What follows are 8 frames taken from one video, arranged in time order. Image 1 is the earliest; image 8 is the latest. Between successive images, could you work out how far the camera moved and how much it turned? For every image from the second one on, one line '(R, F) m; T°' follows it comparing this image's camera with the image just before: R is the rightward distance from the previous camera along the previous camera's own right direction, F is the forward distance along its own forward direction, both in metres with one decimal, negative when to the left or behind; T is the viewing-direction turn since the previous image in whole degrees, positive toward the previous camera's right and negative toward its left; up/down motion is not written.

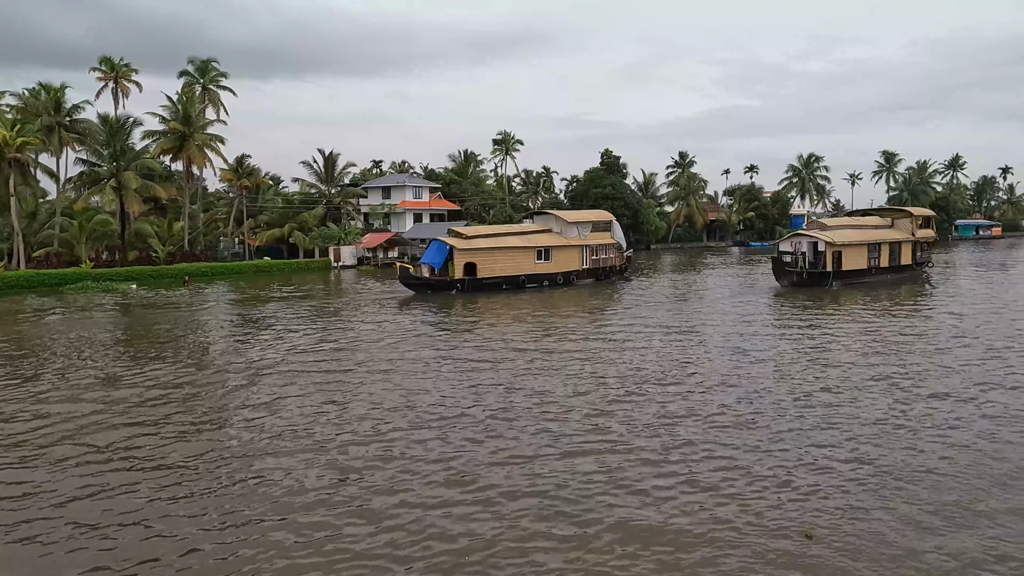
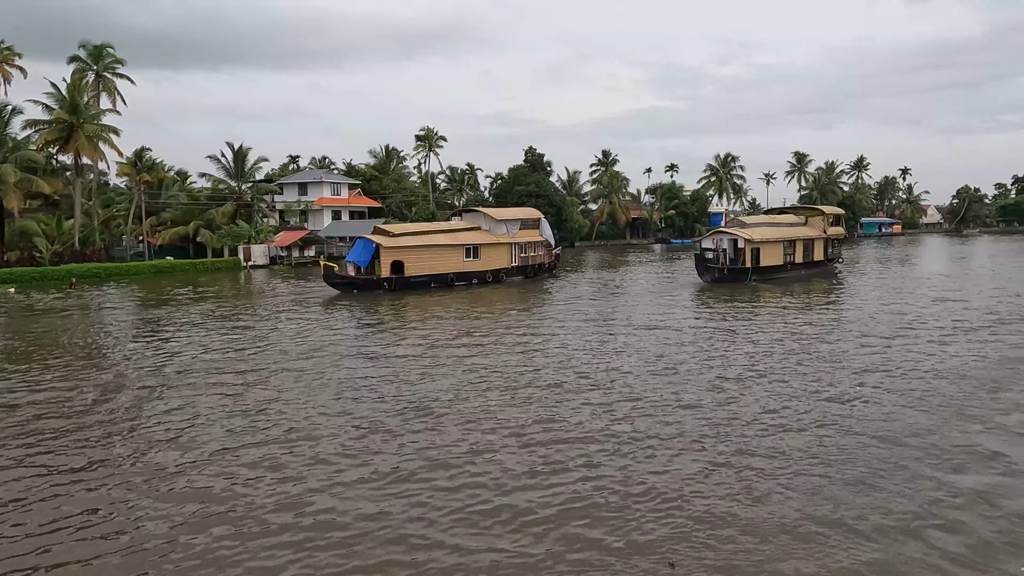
(-0.3, +0.2) m; +7°
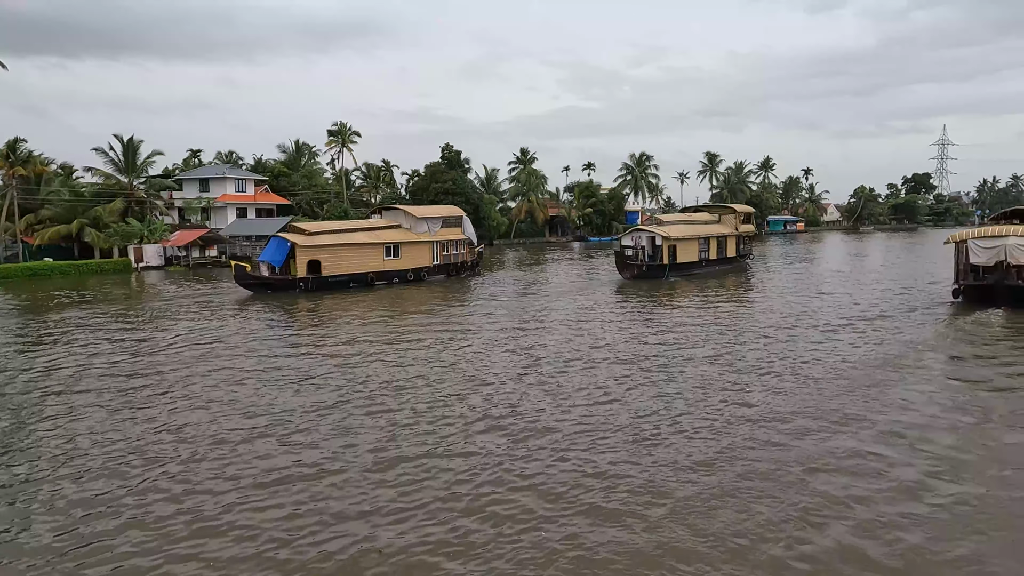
(-0.3, +0.2) m; +7°
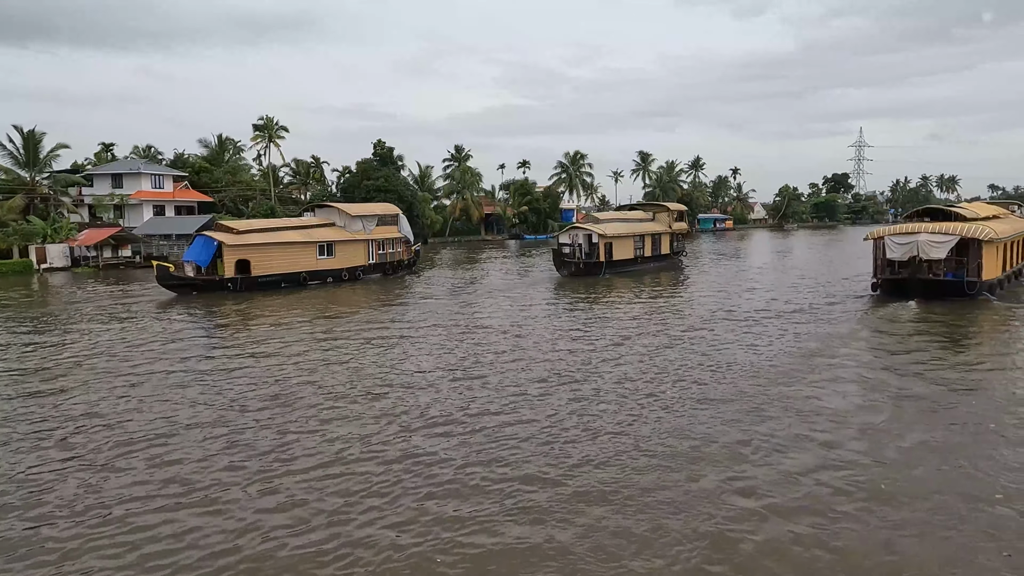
(-0.2, +0.1) m; +6°
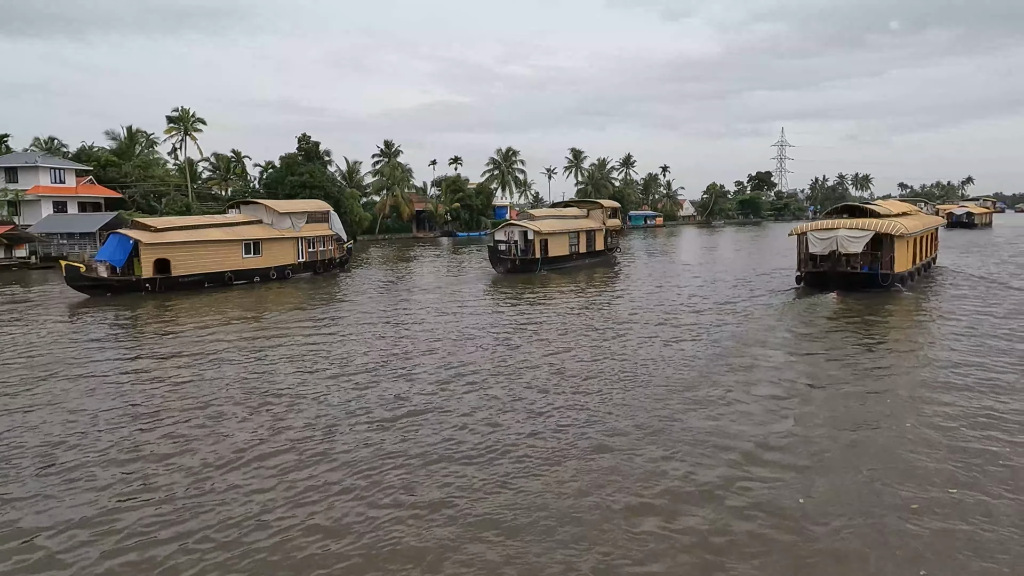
(-0.3, +0.2) m; +6°
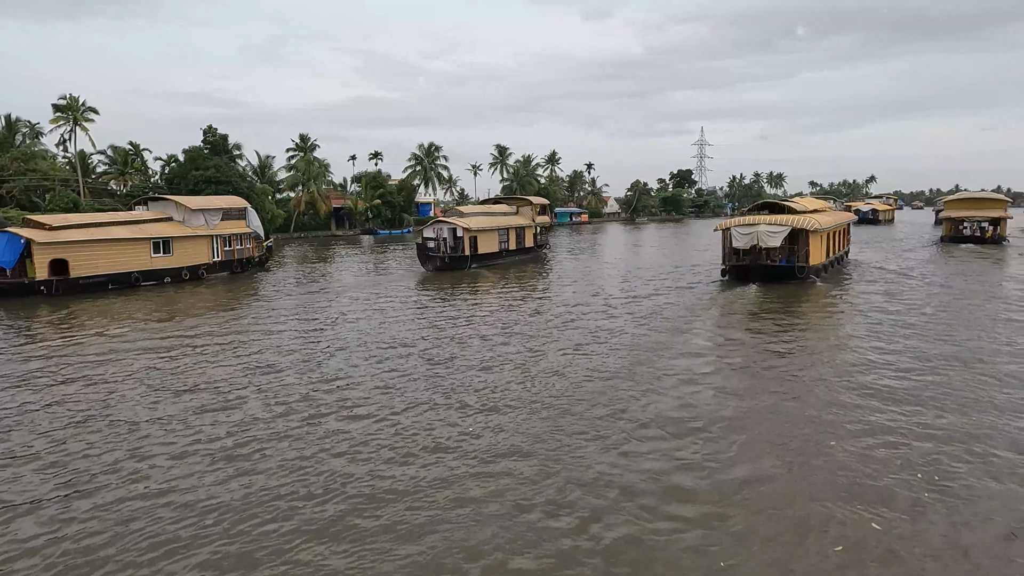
(-0.7, +0.3) m; +8°
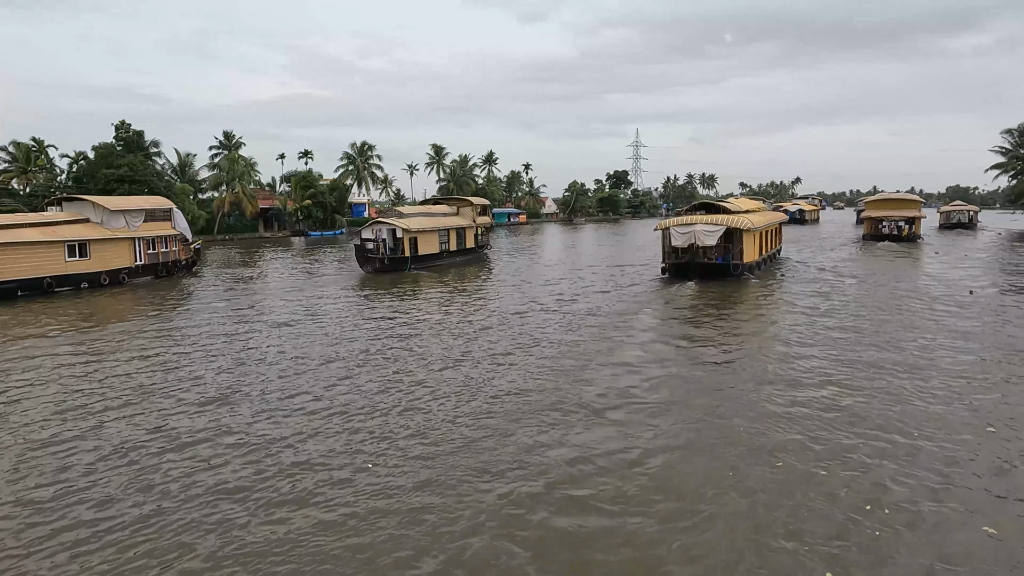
(-0.6, +0.2) m; +7°
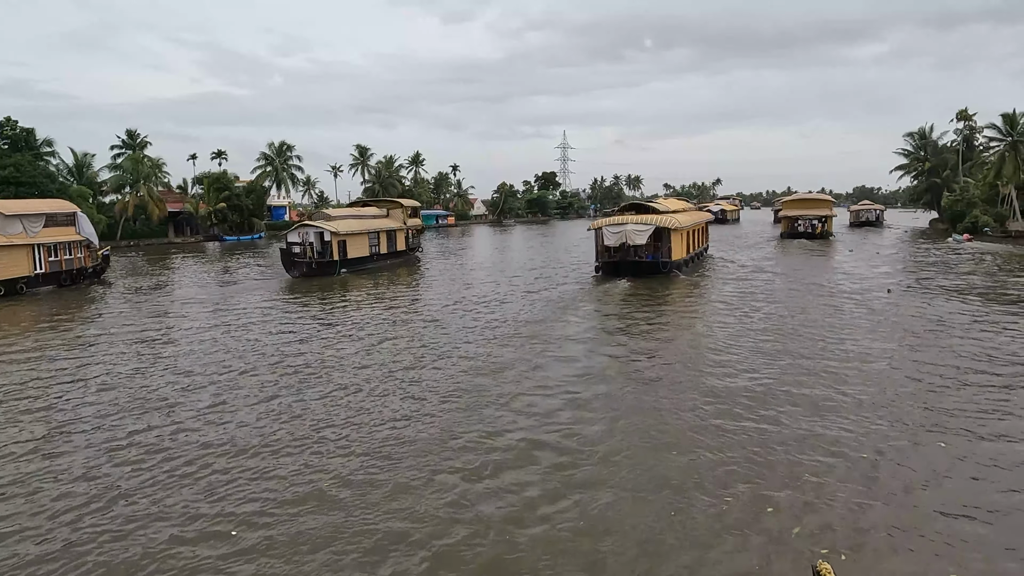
(-0.6, +0.2) m; +7°
